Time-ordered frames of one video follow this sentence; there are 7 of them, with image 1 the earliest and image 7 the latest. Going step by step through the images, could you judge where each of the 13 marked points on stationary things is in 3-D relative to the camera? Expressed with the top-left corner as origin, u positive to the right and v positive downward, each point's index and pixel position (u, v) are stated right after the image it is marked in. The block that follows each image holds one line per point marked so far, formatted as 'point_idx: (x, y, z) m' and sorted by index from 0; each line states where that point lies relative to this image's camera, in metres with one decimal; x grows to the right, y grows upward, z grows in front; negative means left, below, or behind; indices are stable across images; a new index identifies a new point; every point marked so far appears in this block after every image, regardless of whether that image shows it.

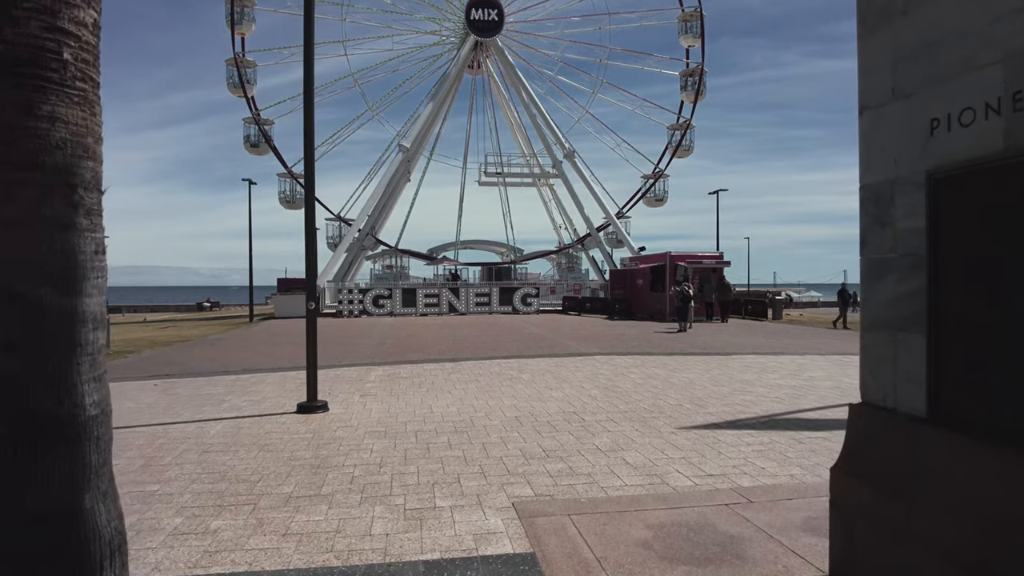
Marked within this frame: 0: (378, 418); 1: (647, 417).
0: (-1.6, -1.5, +7.4) m
1: (+1.6, -1.5, +7.1) m
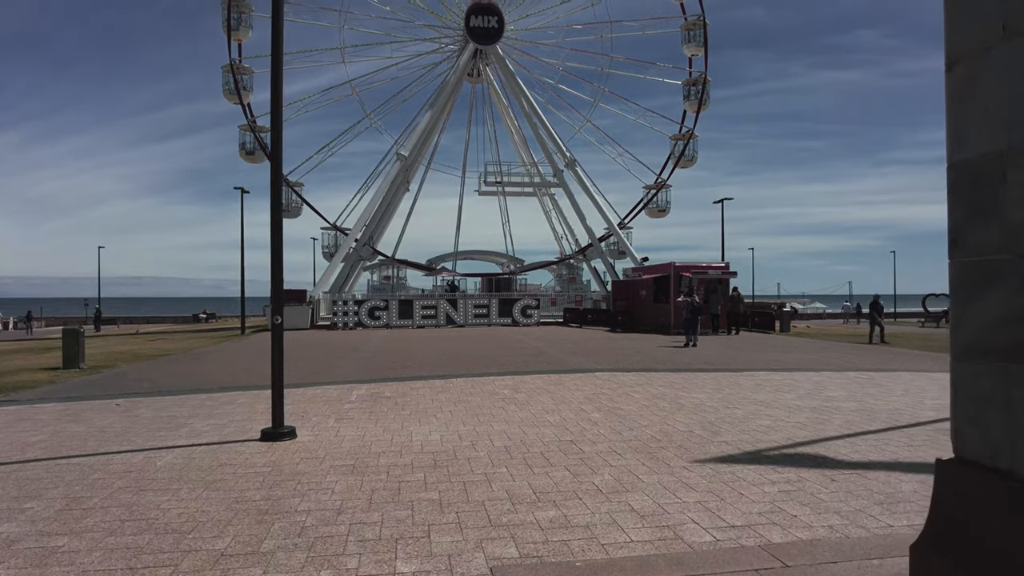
0: (-1.7, -1.7, +6.5) m
1: (+1.4, -1.6, +6.3) m
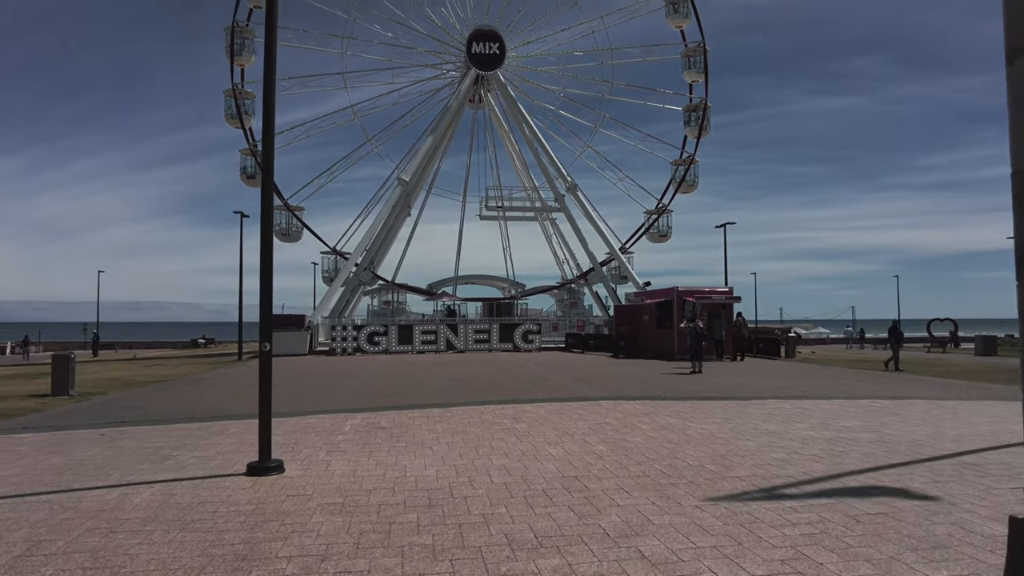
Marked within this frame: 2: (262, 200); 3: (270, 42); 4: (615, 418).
0: (-1.7, -1.9, +6.1) m
1: (+1.4, -1.9, +5.9) m
2: (-2.7, +0.9, +6.6) m
3: (-2.7, +2.7, +6.9) m
4: (+1.5, -2.0, +9.4) m
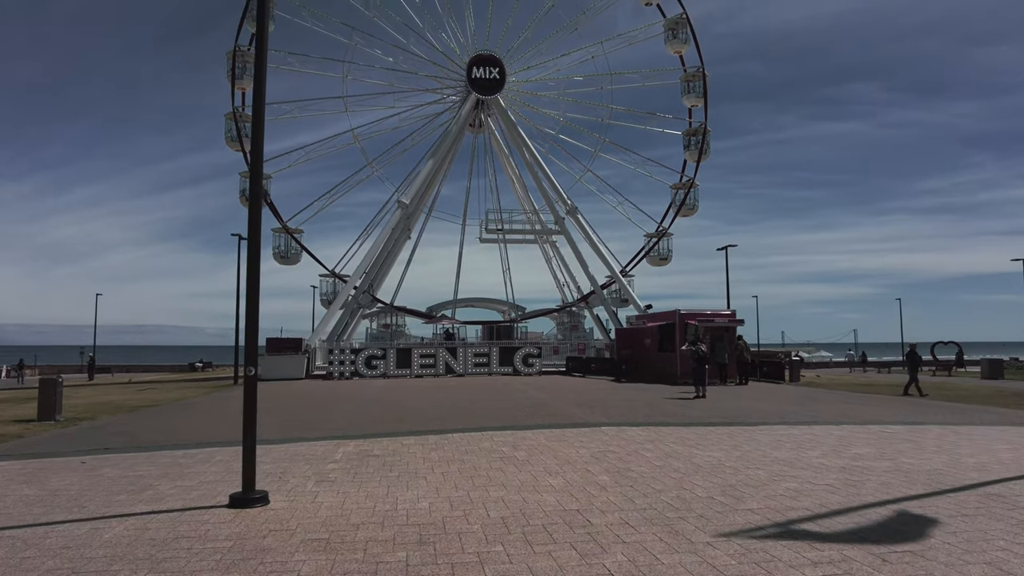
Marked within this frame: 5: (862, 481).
0: (-1.7, -2.1, +5.7) m
1: (+1.4, -2.0, +5.5) m
2: (-2.7, +0.7, +6.4) m
3: (-2.7, +2.5, +6.7) m
4: (+1.5, -2.3, +9.0) m
5: (+4.1, -2.3, +7.3) m
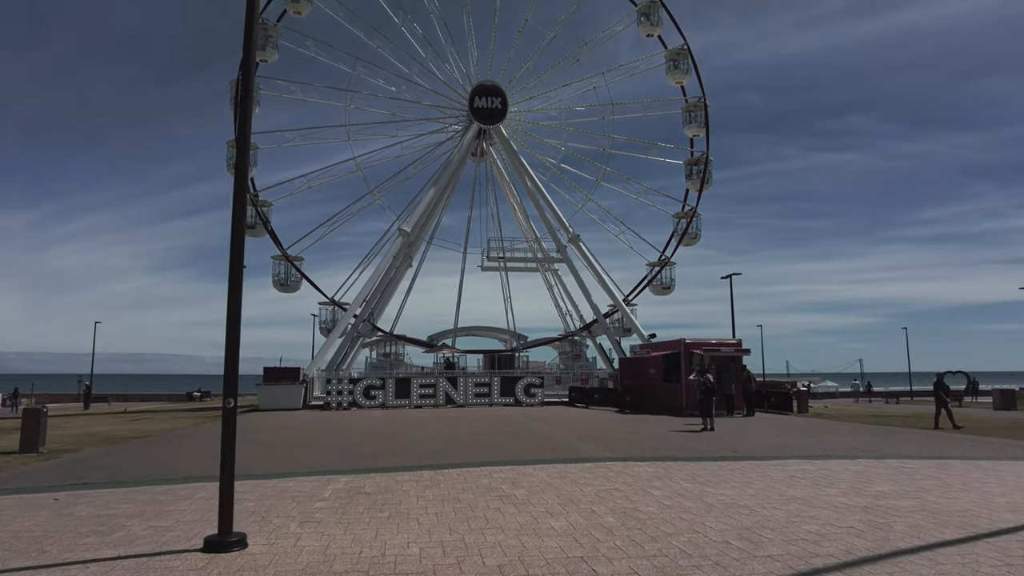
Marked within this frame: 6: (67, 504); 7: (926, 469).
0: (-1.7, -2.3, +5.2) m
1: (+1.4, -2.3, +5.0) m
2: (-2.7, +0.4, +6.0) m
3: (-2.7, +2.2, +6.4) m
4: (+1.5, -2.7, +8.5) m
5: (+4.1, -2.6, +6.8) m
6: (-5.7, -2.8, +8.0) m
7: (+6.9, -3.0, +10.3) m
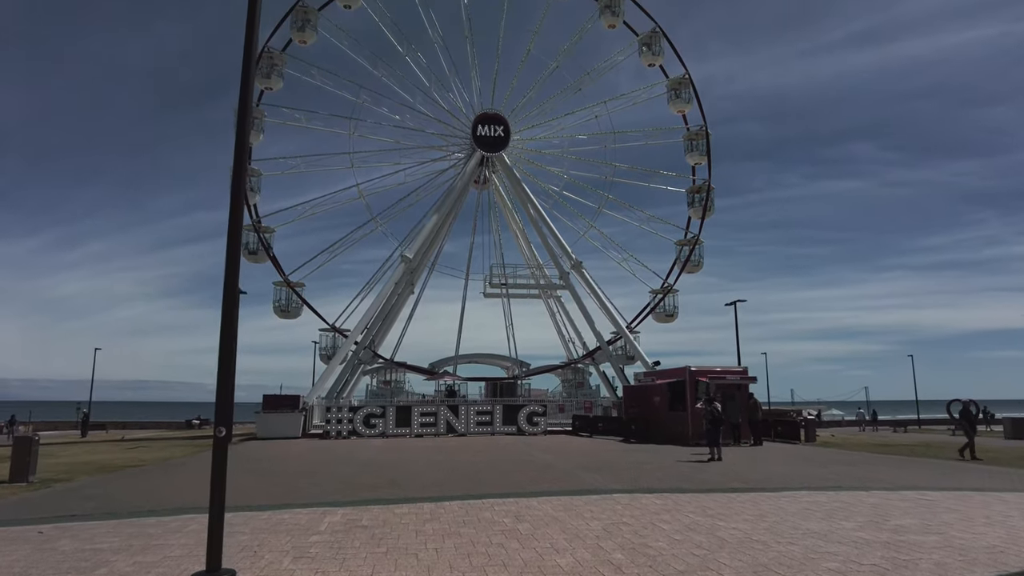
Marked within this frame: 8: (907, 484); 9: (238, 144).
0: (-1.7, -2.5, +4.9) m
1: (+1.4, -2.4, +4.7) m
2: (-2.7, +0.2, +5.8) m
3: (-2.7, +2.0, +6.3) m
4: (+1.6, -3.0, +8.2) m
5: (+4.1, -2.8, +6.4) m
6: (-5.7, -3.1, +7.7) m
7: (+6.9, -3.4, +9.9) m
8: (+7.6, -3.7, +11.8) m
9: (-2.7, +1.5, +6.2) m
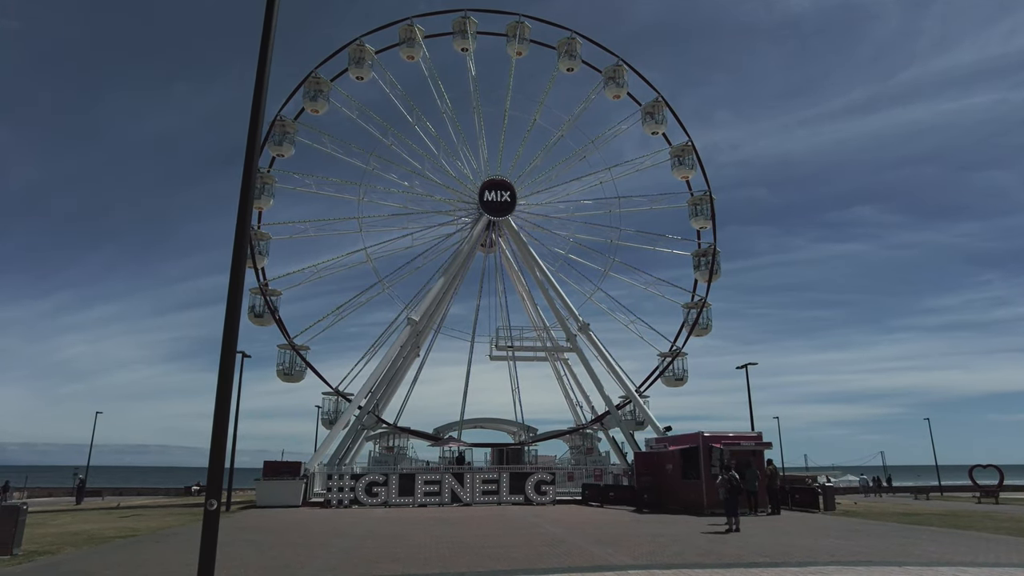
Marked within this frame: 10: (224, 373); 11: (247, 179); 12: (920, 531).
0: (-1.6, -3.0, +4.4) m
1: (+1.5, -2.8, +4.2) m
2: (-2.6, -0.3, +5.6) m
3: (-2.6, +1.4, +6.3) m
4: (+1.7, -3.7, +7.6) m
5: (+4.2, -3.4, +5.8) m
6: (-5.6, -3.8, +7.2) m
7: (+7.0, -4.3, +9.2) m
8: (+7.7, -4.9, +11.1) m
9: (-2.6, +0.9, +6.1) m
10: (-2.5, -0.6, +5.5) m
11: (-2.6, +1.4, +6.4) m
12: (+10.2, -6.2, +15.7) m
